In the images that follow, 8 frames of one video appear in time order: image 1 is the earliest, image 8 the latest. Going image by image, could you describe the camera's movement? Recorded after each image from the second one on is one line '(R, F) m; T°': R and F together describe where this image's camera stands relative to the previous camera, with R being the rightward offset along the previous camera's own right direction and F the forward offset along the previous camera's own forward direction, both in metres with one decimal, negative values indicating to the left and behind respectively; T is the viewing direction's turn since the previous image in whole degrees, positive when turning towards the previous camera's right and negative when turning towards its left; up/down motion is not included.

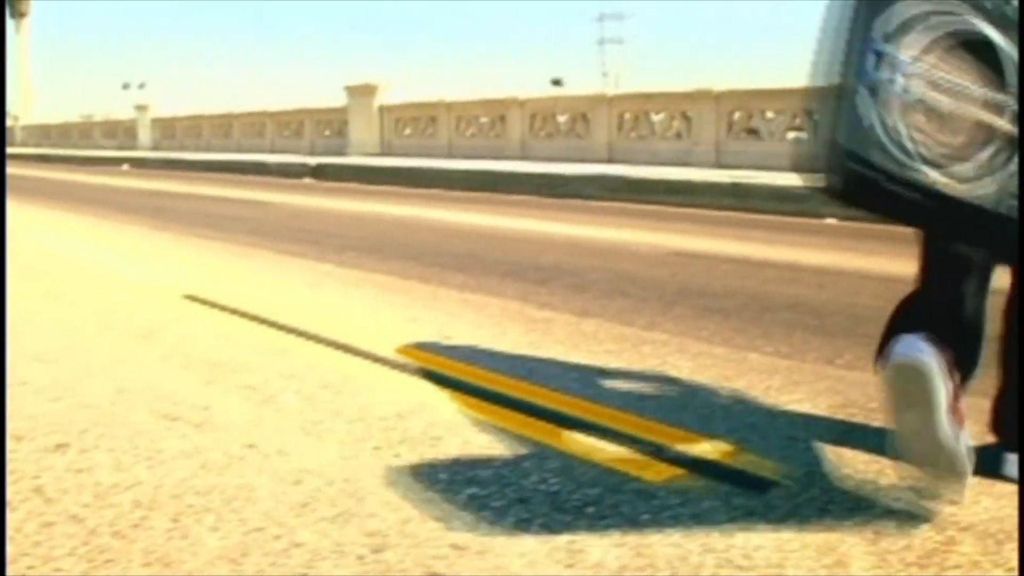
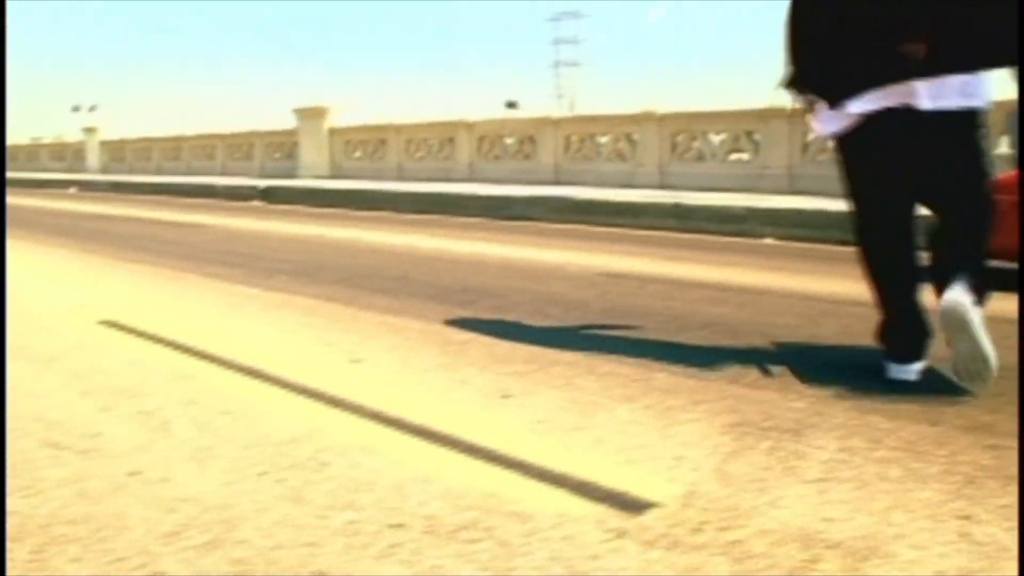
(+0.2, 0.0) m; +2°
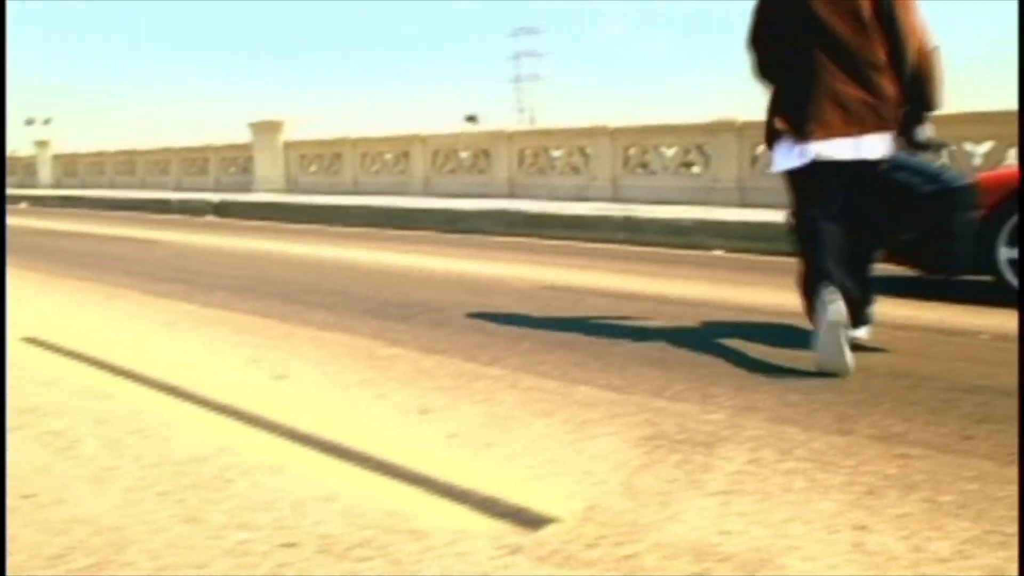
(+0.2, 0.0) m; +2°
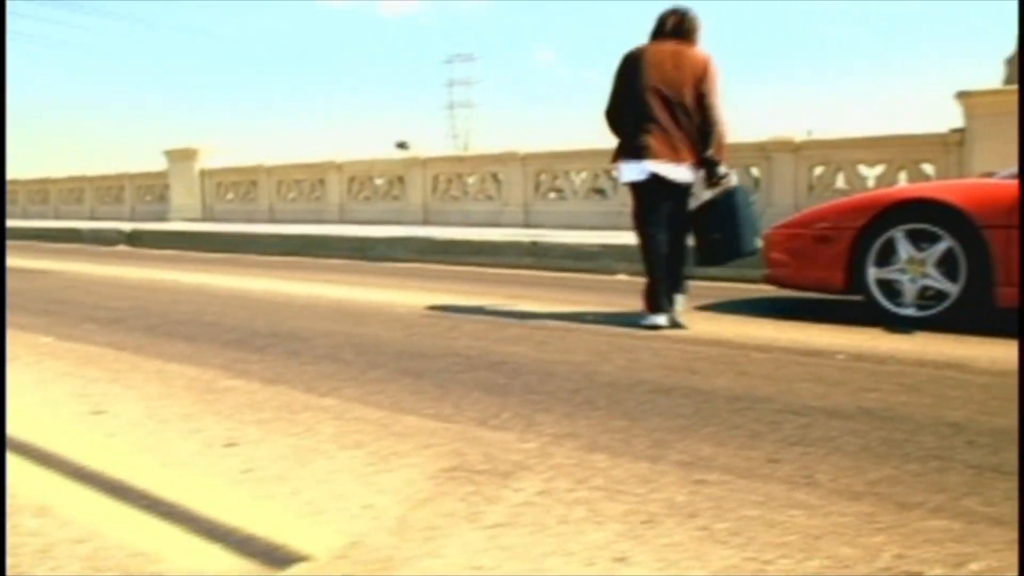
(+0.5, +0.1) m; +3°
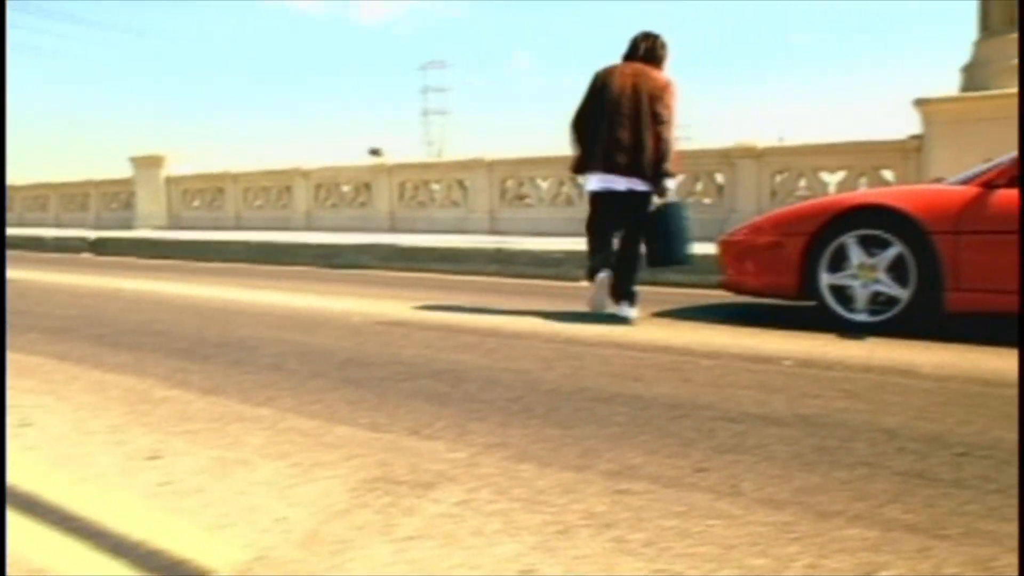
(+0.2, +0.1) m; +1°
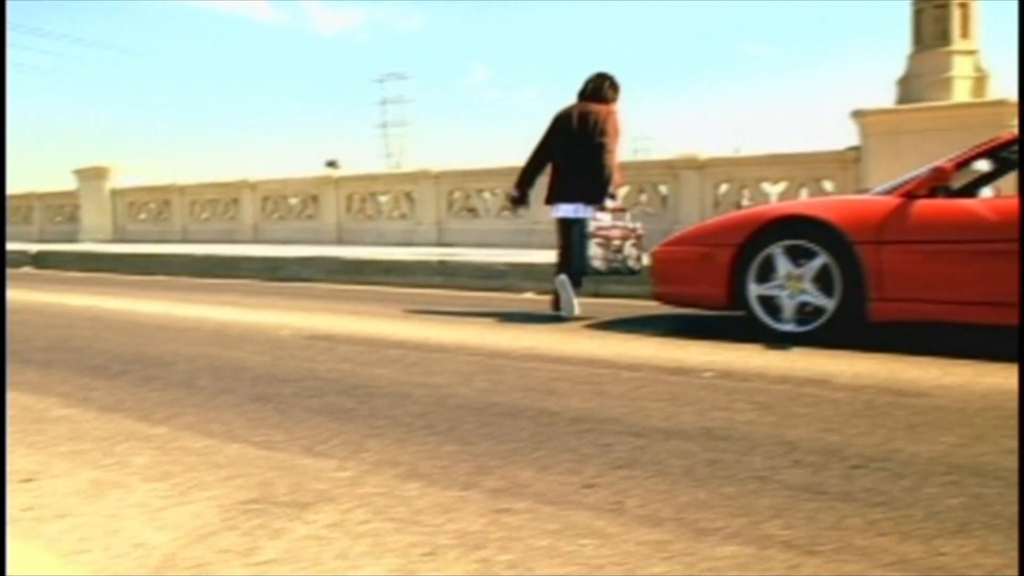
(+0.3, +0.1) m; +2°
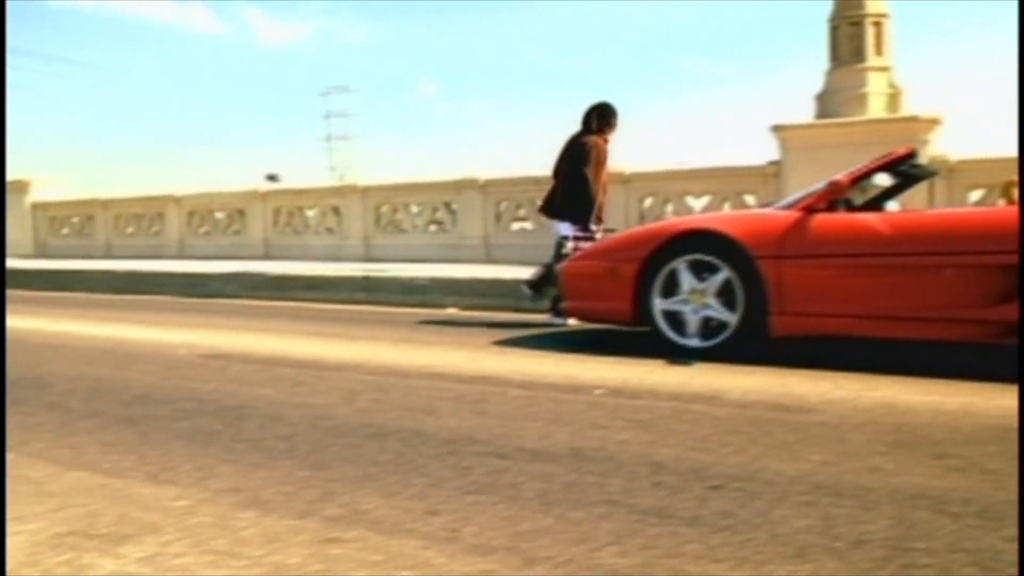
(+0.4, +0.1) m; +3°
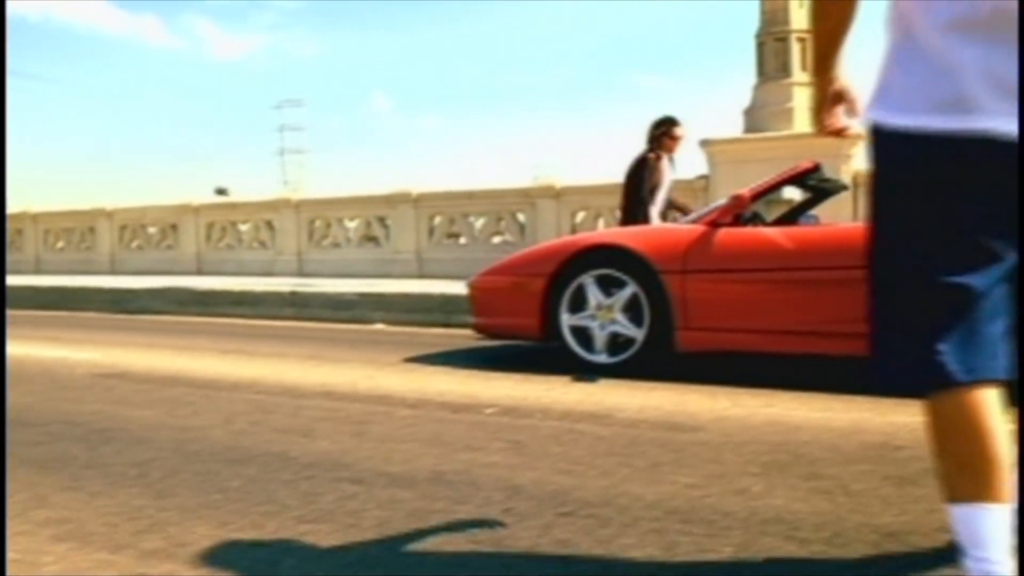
(+0.4, +0.1) m; +2°
